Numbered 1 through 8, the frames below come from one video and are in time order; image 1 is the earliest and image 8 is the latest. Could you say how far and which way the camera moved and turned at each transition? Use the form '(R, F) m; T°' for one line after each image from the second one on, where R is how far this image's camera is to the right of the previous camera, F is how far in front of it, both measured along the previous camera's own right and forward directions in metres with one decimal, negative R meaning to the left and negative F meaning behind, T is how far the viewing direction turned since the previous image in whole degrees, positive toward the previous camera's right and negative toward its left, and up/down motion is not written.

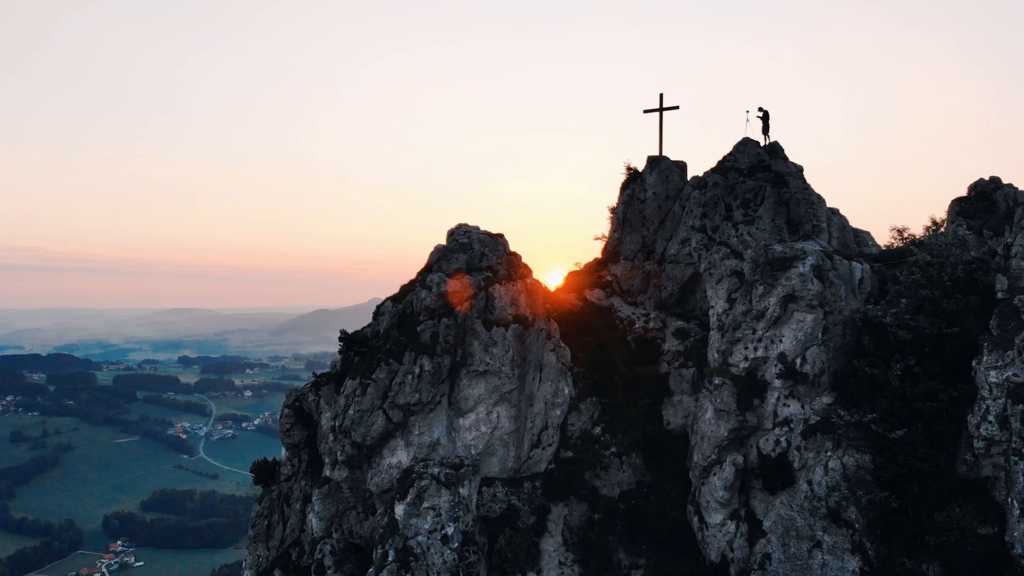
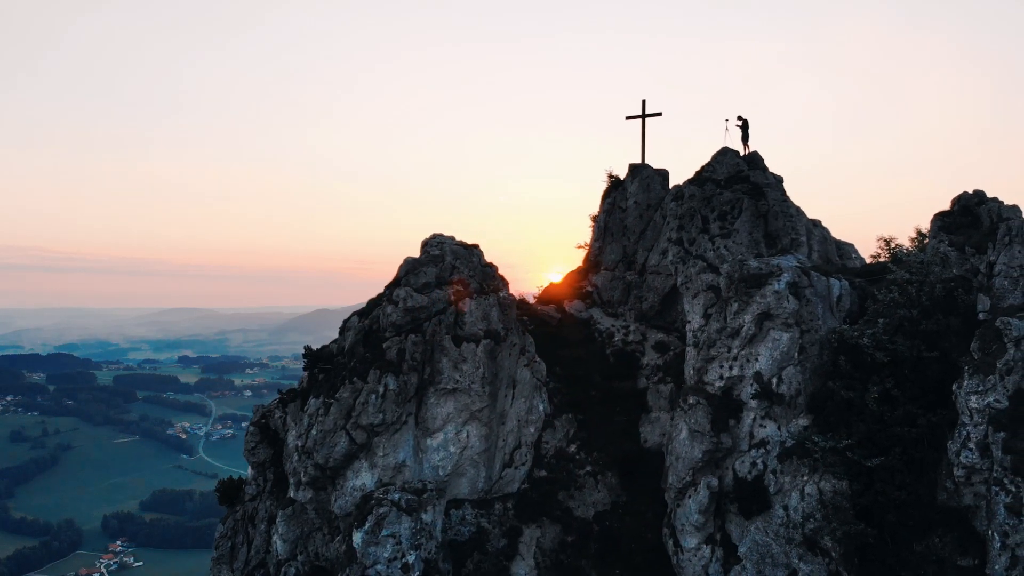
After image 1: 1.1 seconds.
(+1.5, +1.5) m; 0°
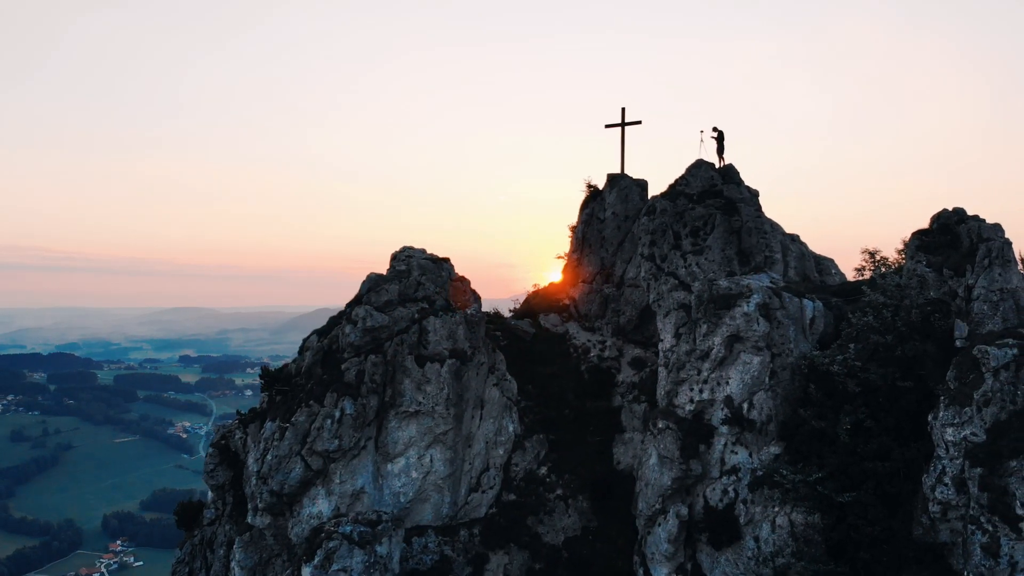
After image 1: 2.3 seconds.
(+1.7, +1.7) m; 0°
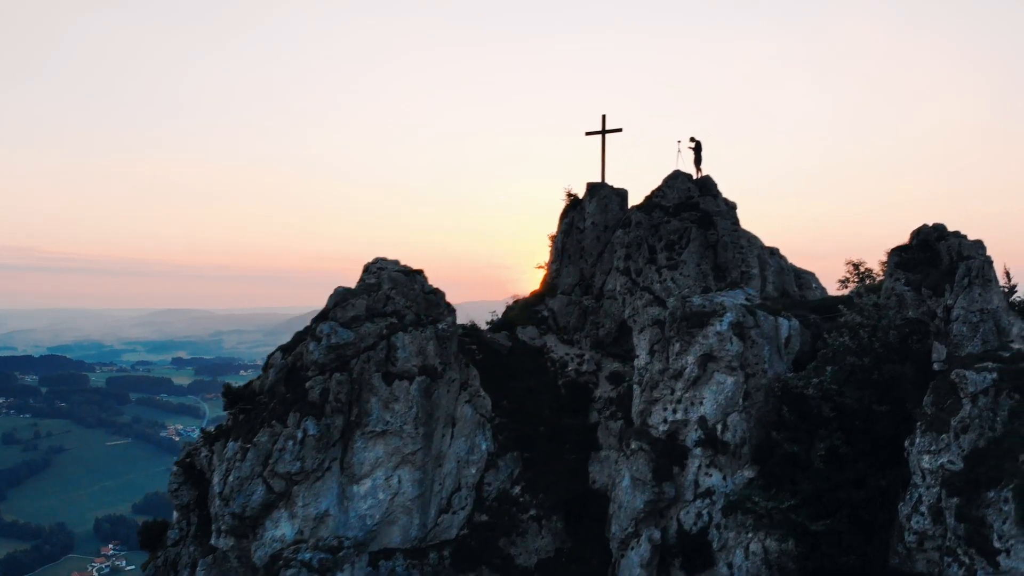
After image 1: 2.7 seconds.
(+1.1, +1.2) m; 0°
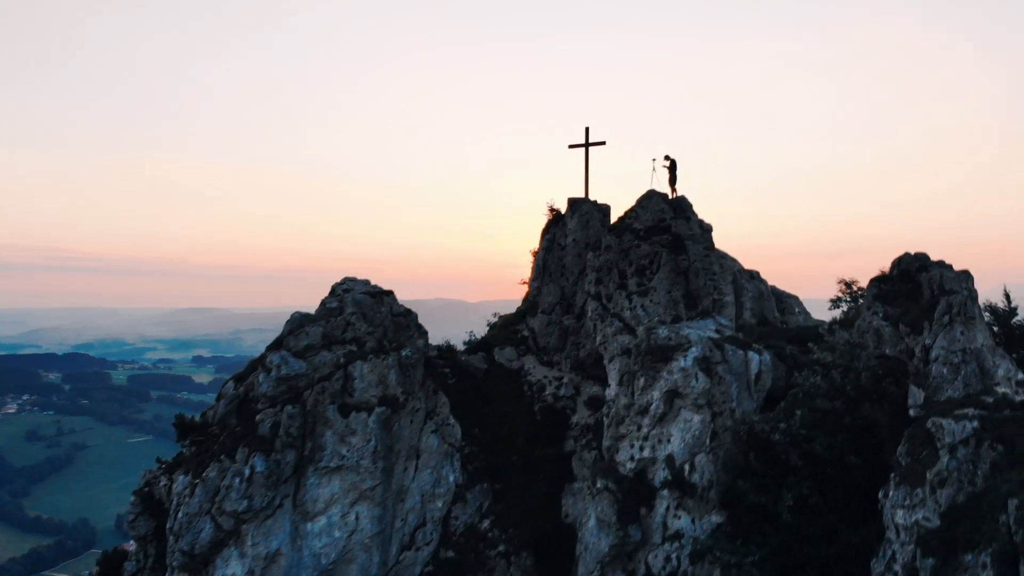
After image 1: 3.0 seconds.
(+2.5, +2.2) m; -1°
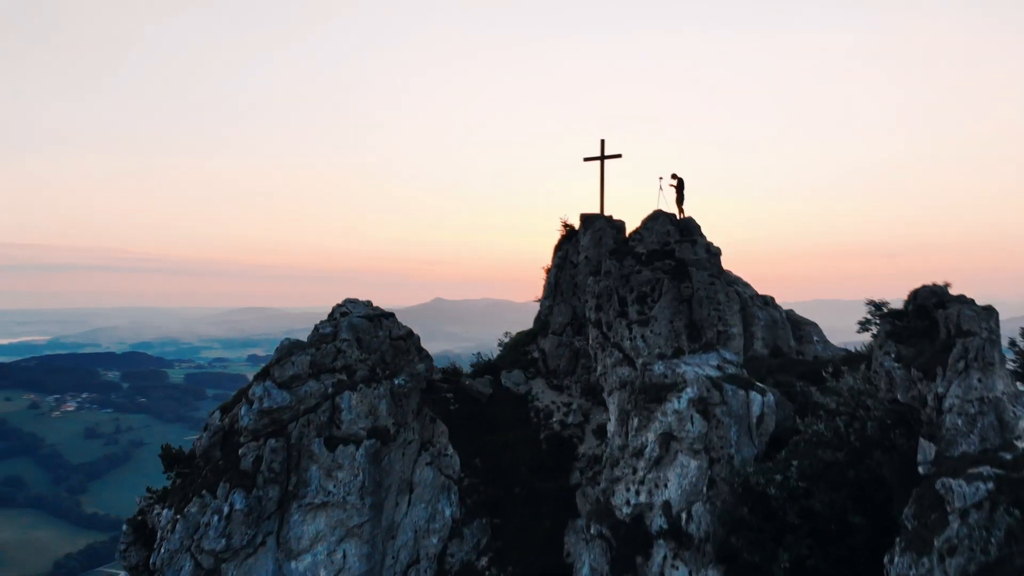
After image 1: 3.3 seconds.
(+2.3, +2.2) m; -3°
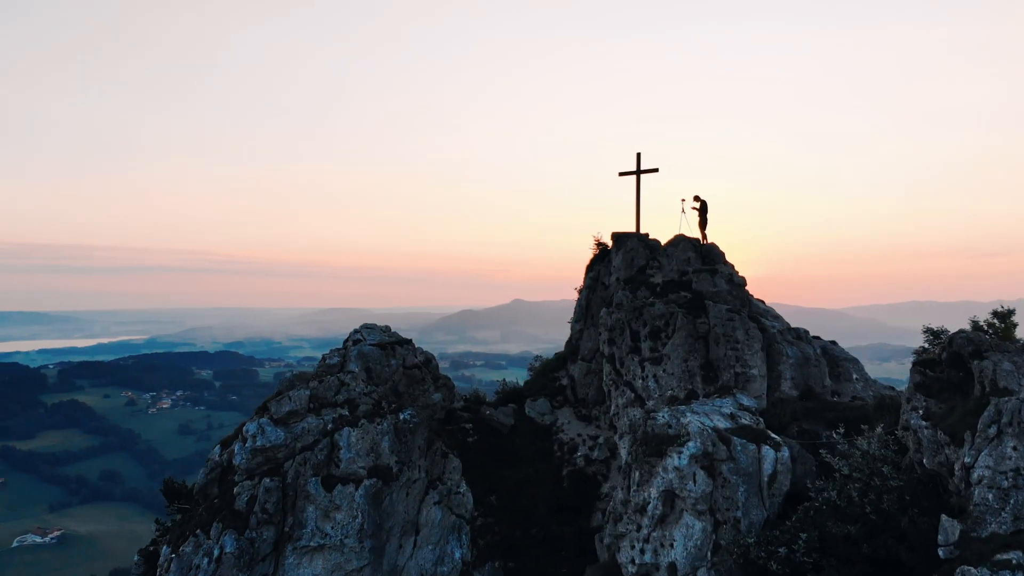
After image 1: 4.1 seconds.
(+3.0, +2.6) m; -5°
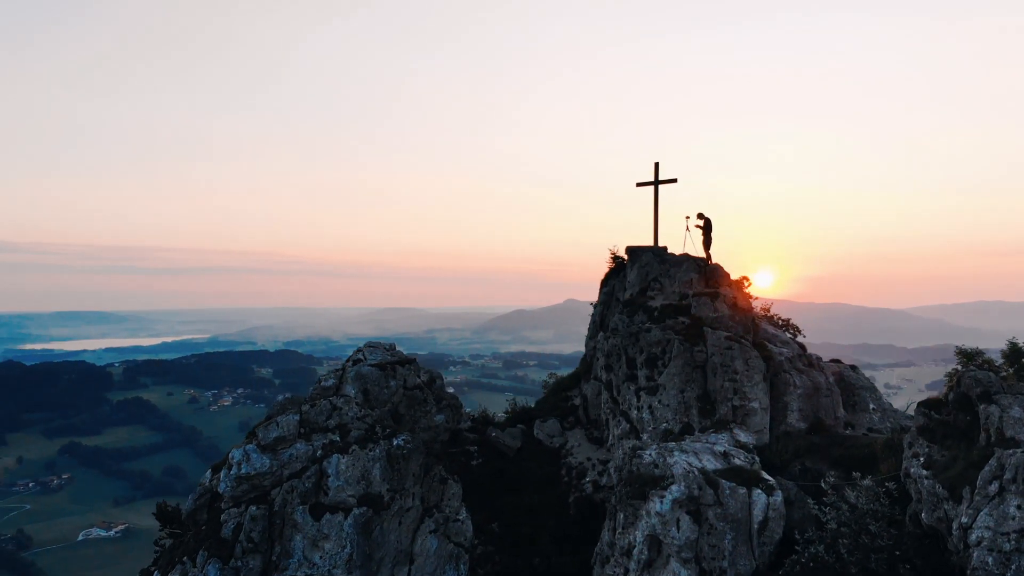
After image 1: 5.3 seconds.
(+2.4, +1.7) m; -4°
